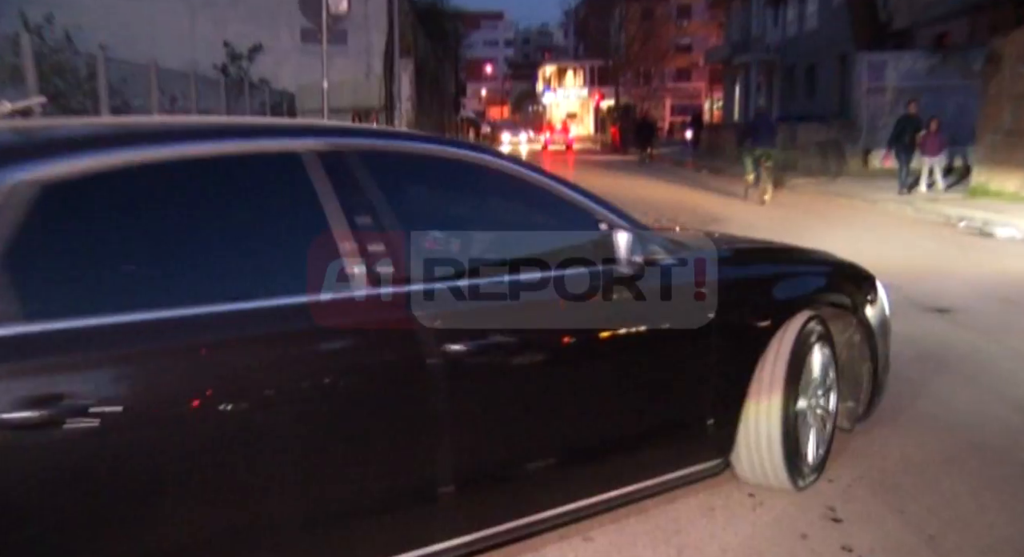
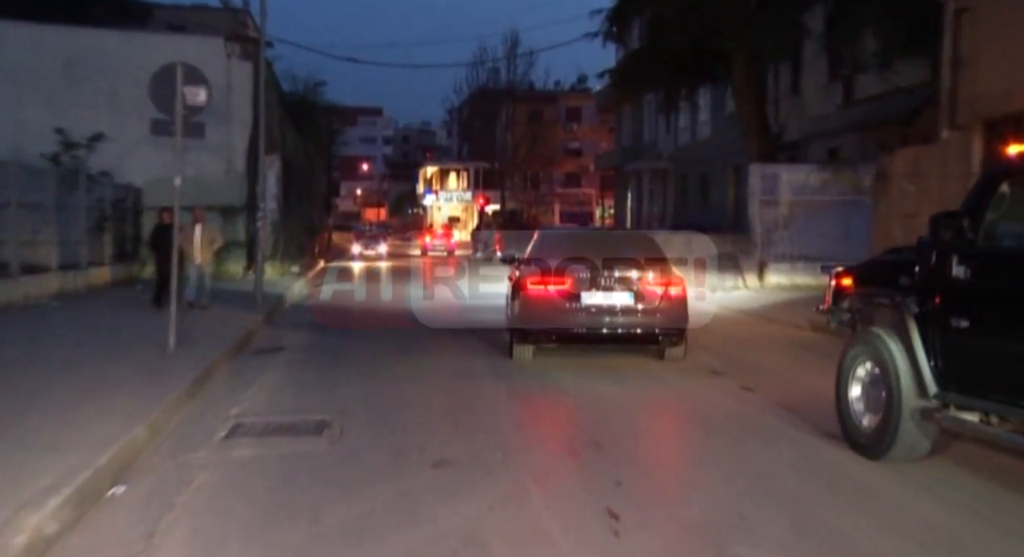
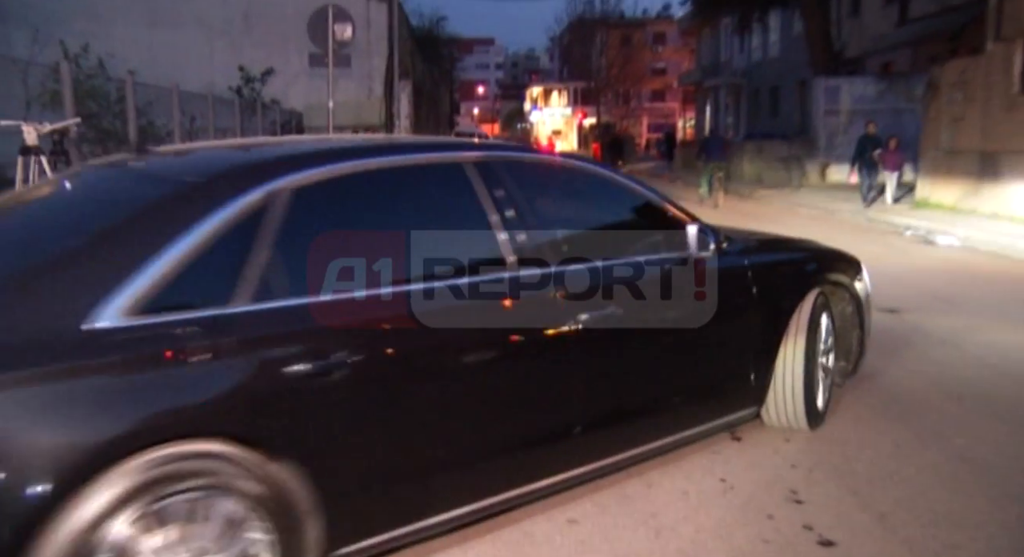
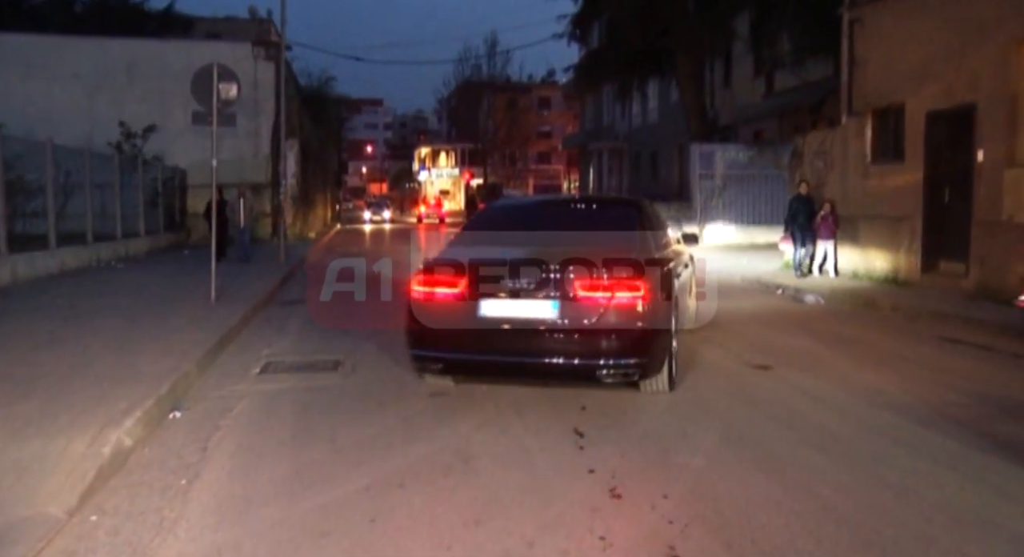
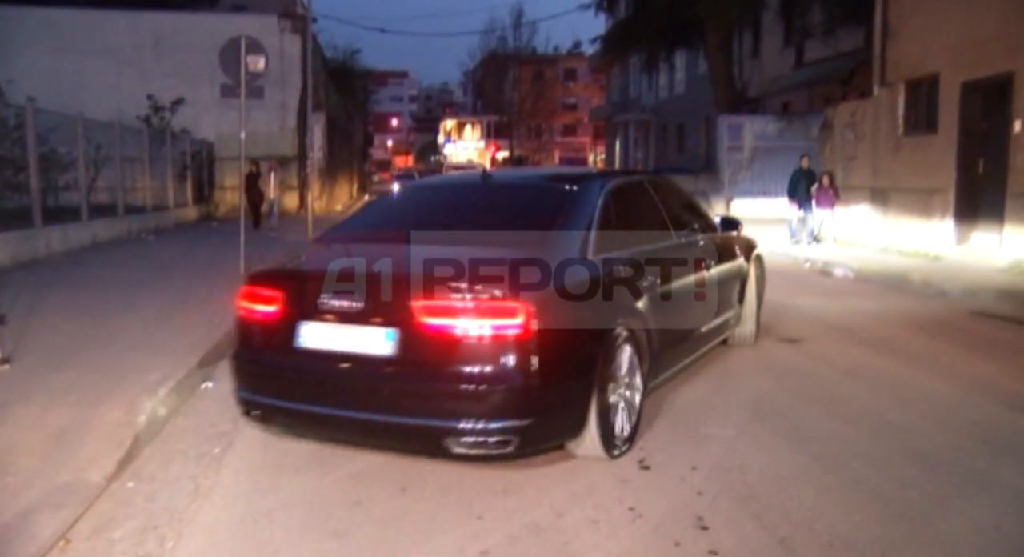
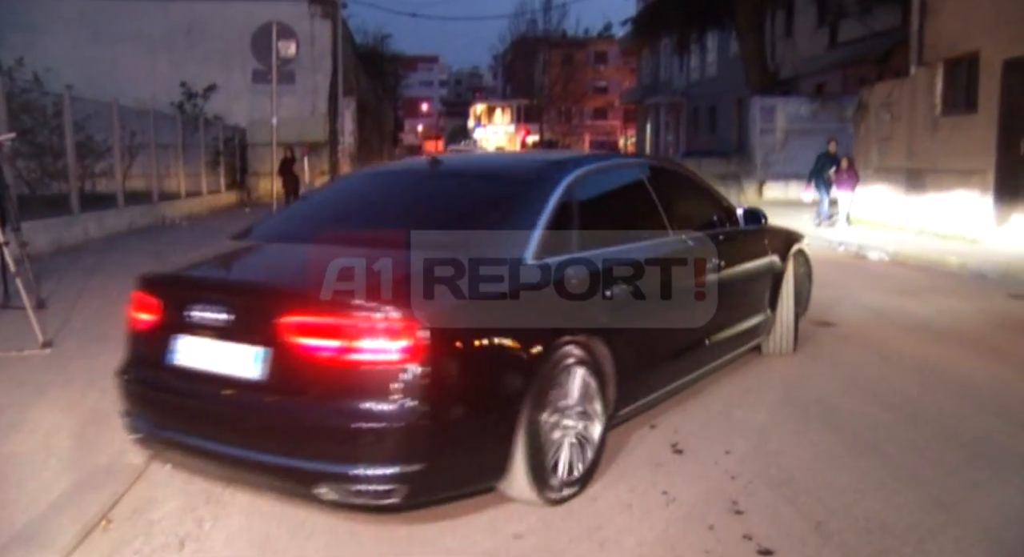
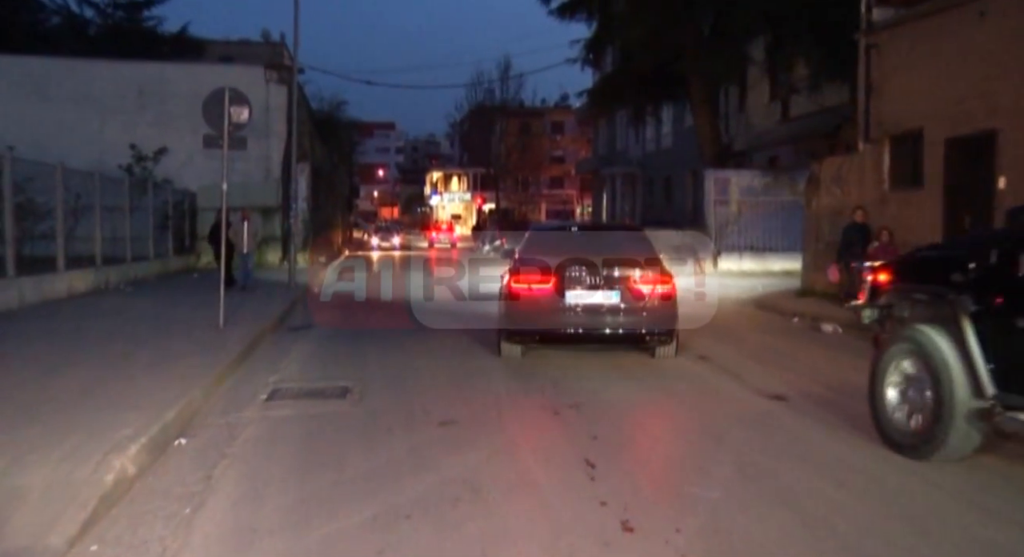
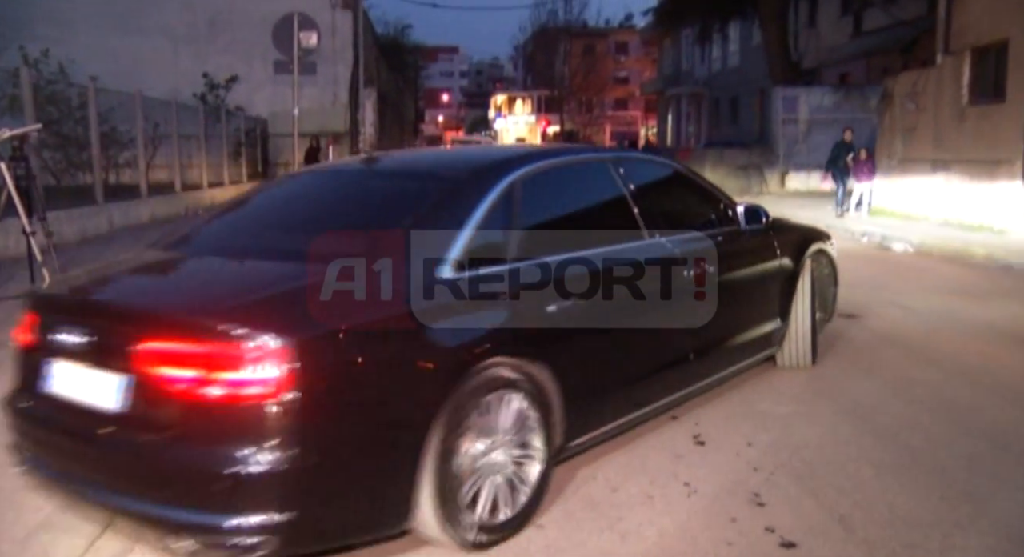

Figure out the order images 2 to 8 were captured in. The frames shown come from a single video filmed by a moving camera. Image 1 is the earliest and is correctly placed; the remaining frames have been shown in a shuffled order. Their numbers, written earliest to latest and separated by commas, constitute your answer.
3, 8, 6, 5, 4, 7, 2
